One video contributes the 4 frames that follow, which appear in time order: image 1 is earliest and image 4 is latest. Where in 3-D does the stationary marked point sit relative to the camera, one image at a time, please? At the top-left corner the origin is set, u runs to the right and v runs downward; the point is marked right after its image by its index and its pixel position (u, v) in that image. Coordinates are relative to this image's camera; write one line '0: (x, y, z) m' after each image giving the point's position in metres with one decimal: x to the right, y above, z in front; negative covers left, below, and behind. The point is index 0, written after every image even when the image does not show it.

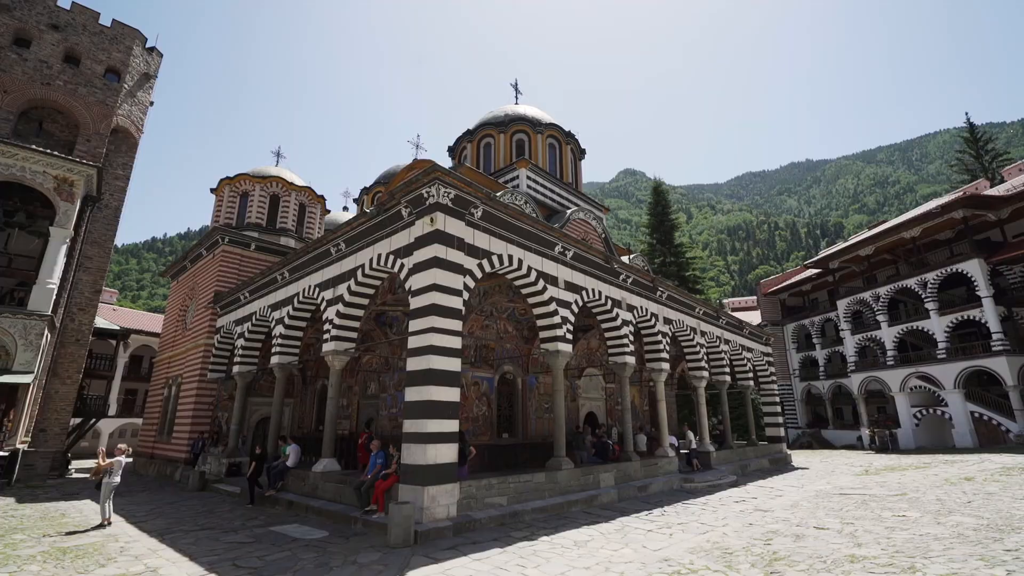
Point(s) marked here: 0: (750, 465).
0: (+7.4, -5.5, +15.3) m
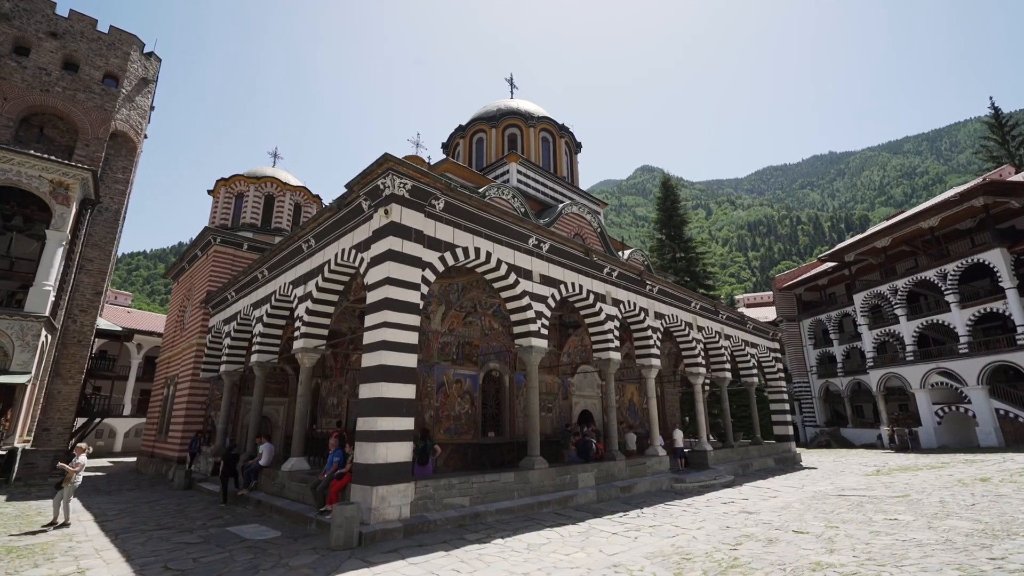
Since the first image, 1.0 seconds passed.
0: (+7.1, -5.3, +14.8) m
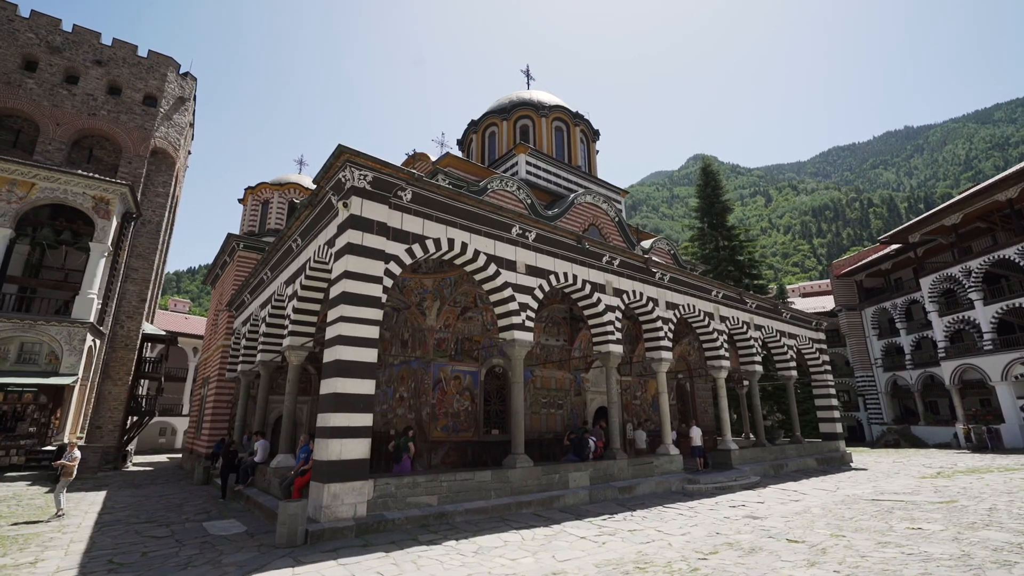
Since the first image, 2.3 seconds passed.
0: (+7.5, -4.9, +13.6) m
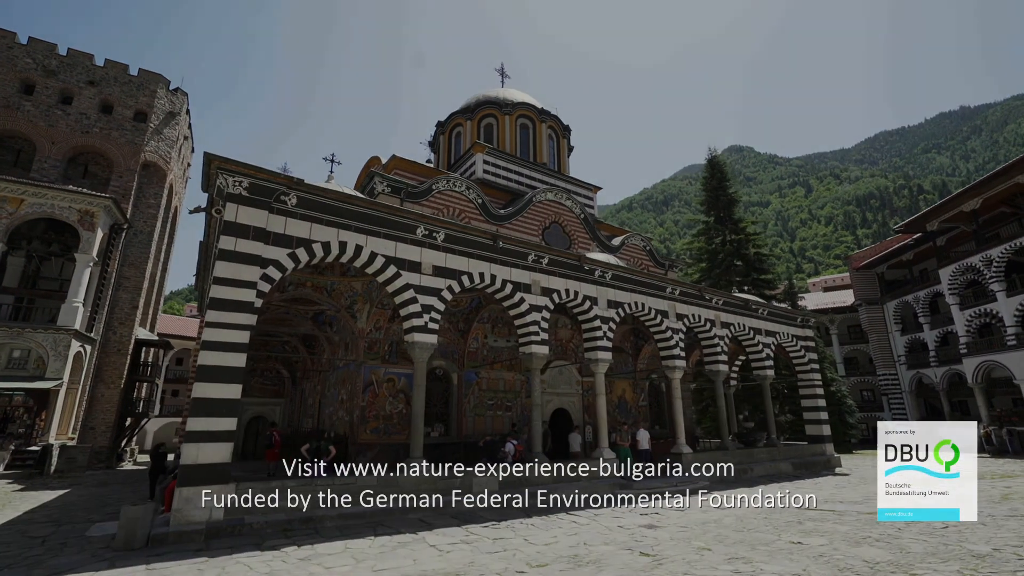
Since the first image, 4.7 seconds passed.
0: (+6.2, -4.7, +12.9) m
